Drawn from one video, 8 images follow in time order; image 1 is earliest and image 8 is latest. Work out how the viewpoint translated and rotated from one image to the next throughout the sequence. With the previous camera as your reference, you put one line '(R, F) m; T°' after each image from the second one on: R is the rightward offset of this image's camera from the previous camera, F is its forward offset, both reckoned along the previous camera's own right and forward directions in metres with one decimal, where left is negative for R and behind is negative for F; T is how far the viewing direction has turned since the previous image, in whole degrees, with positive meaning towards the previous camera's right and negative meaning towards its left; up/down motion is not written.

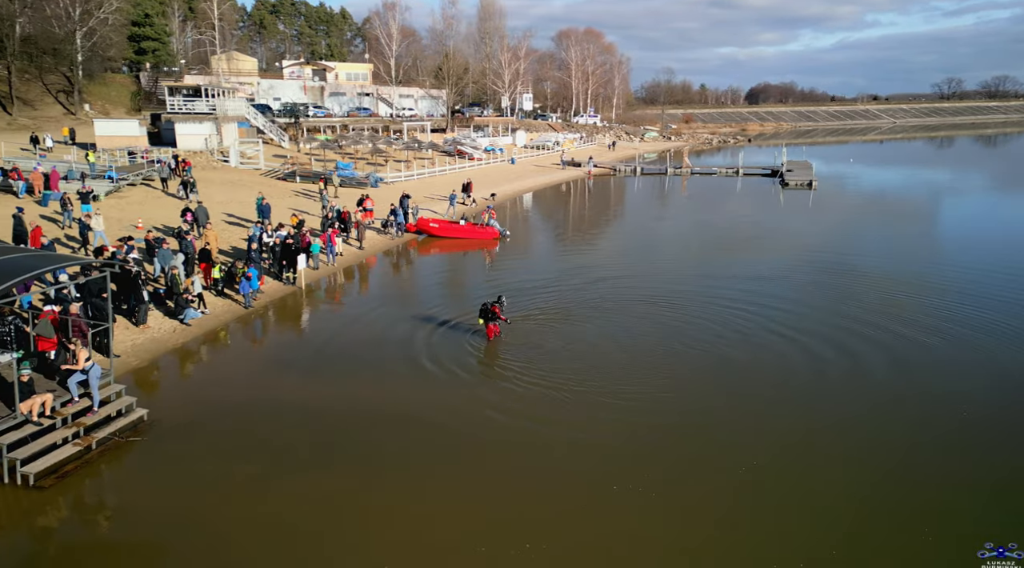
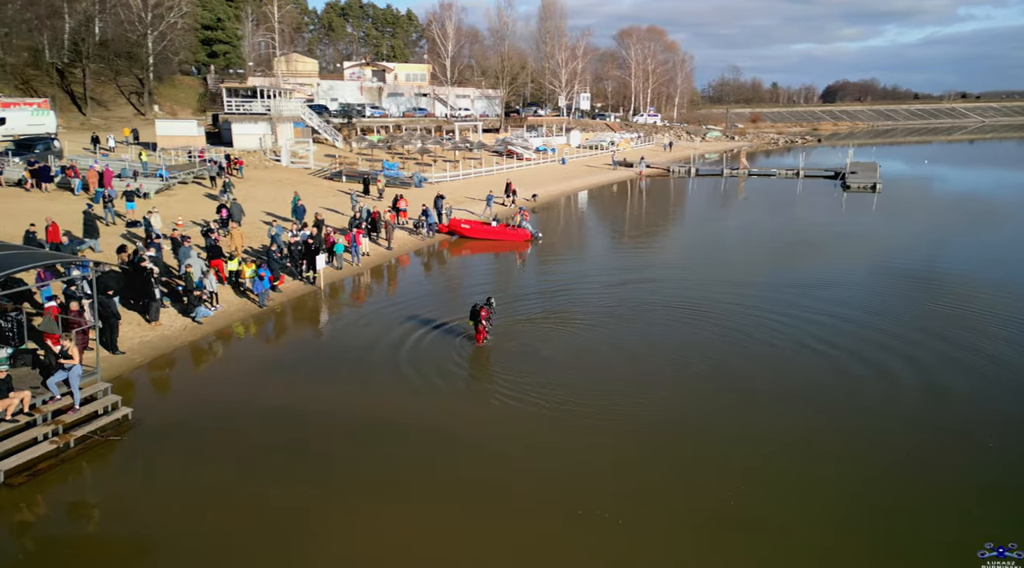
(+1.8, +0.6) m; -5°
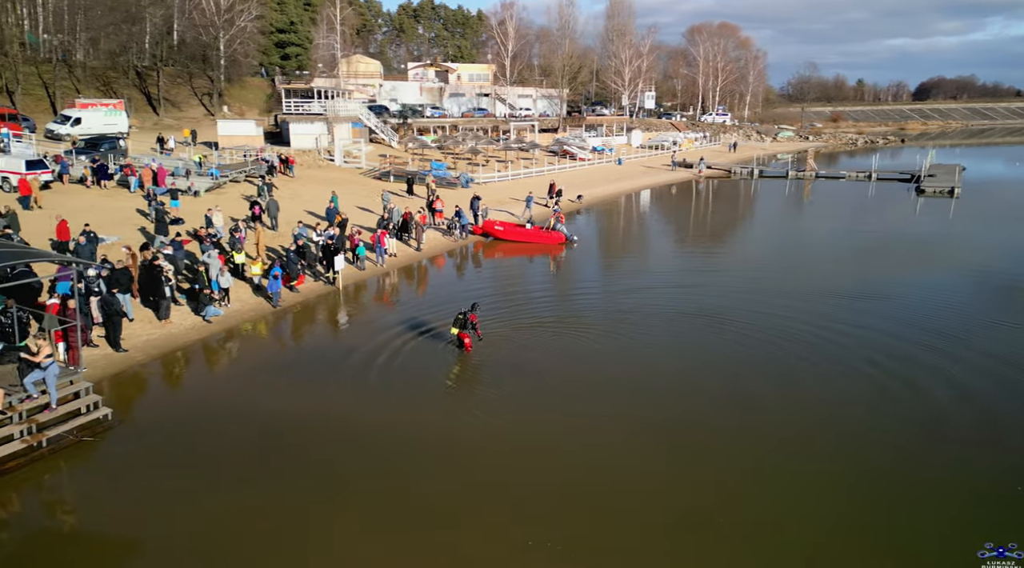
(+2.0, +0.8) m; -6°
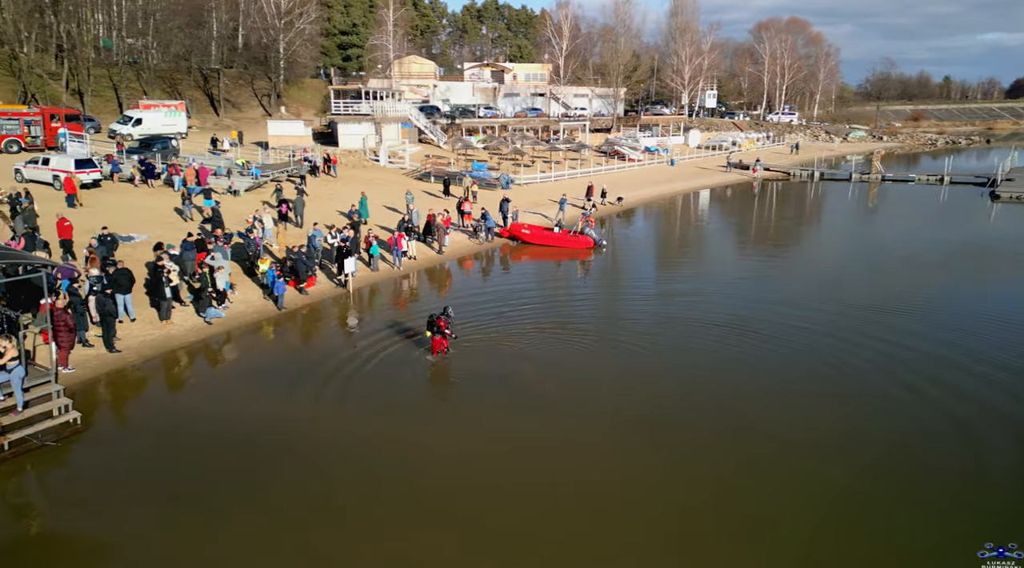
(+2.0, +1.0) m; -6°
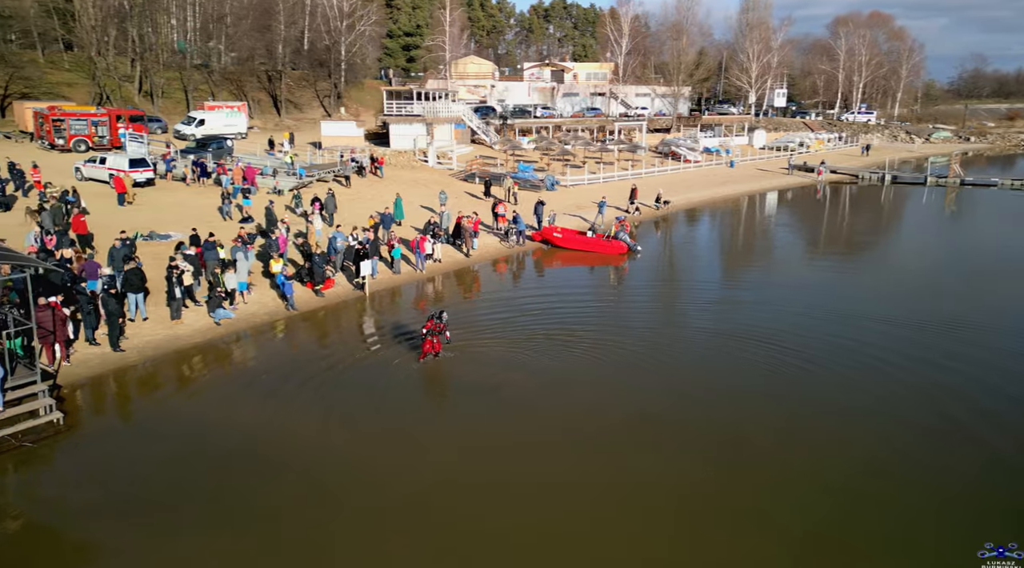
(+1.9, +0.9) m; -6°
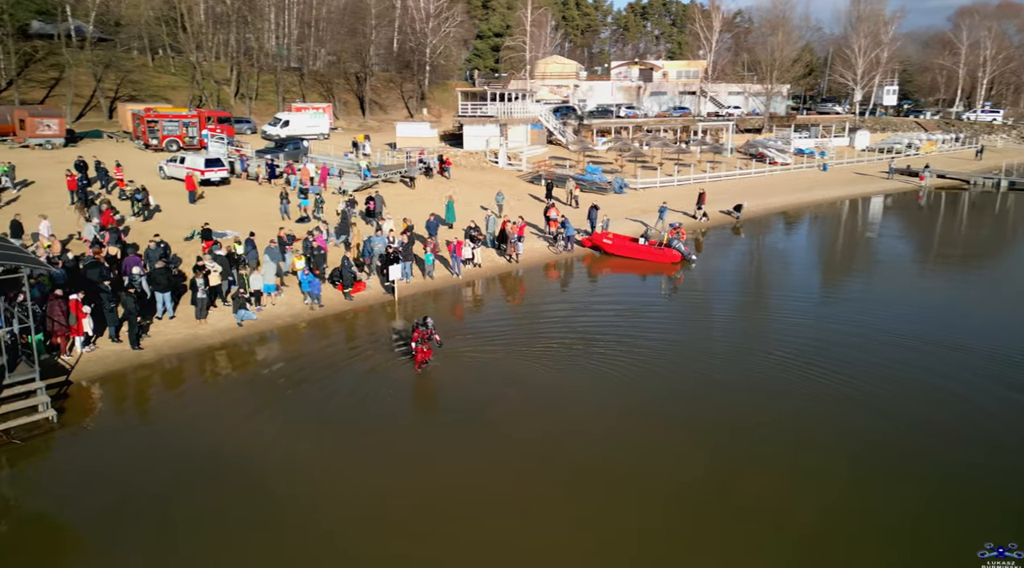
(+2.3, +1.3) m; -8°
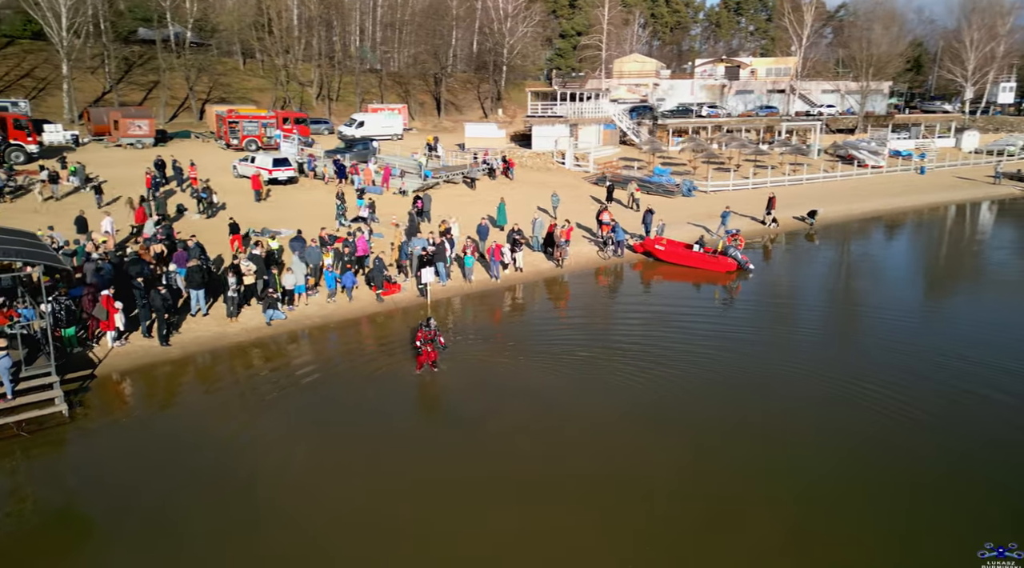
(+1.8, +1.1) m; -7°
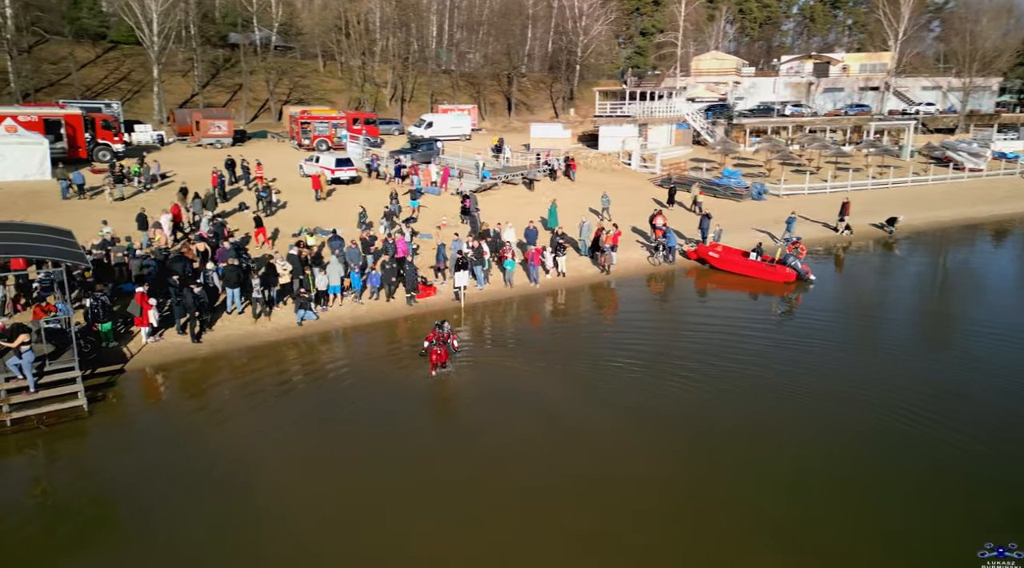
(+1.6, +1.0) m; -7°
